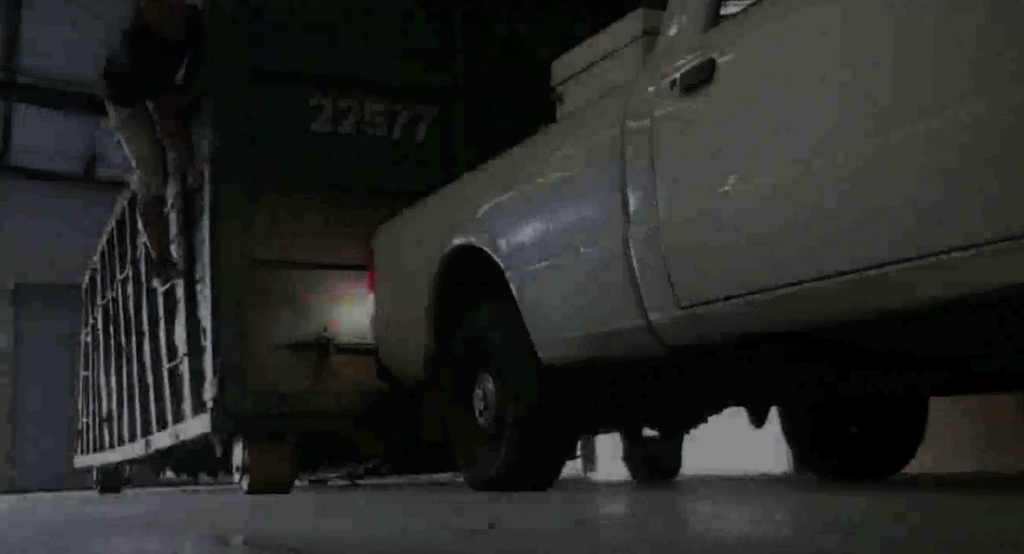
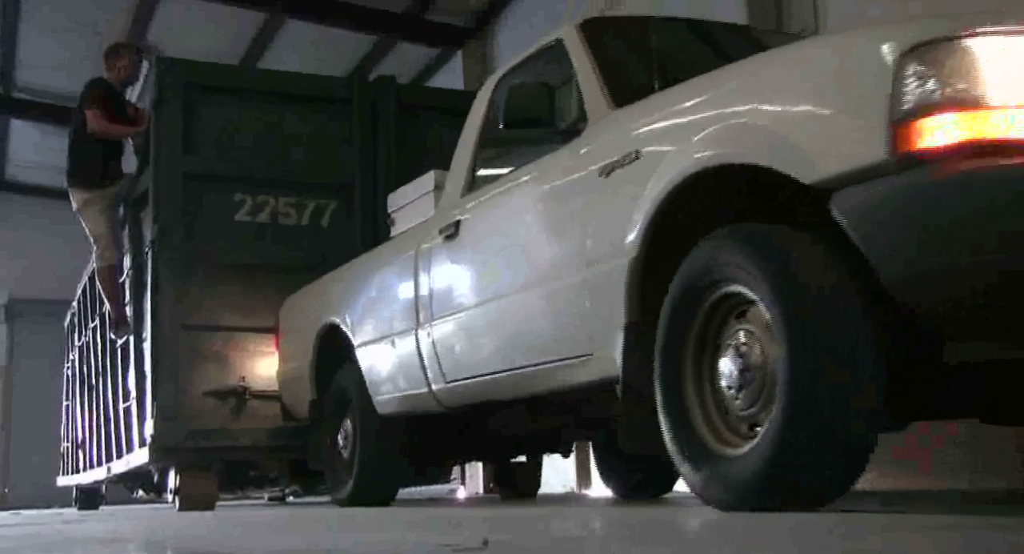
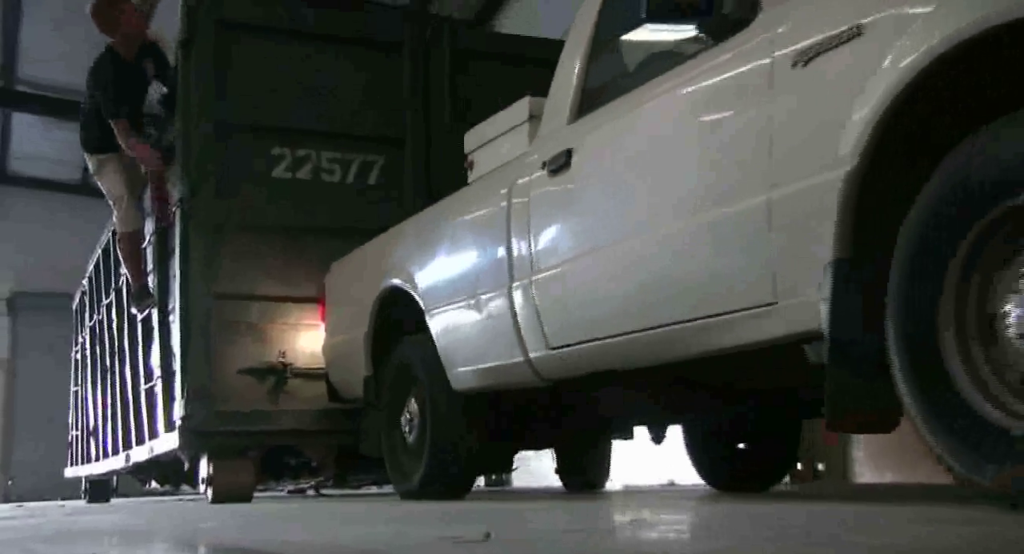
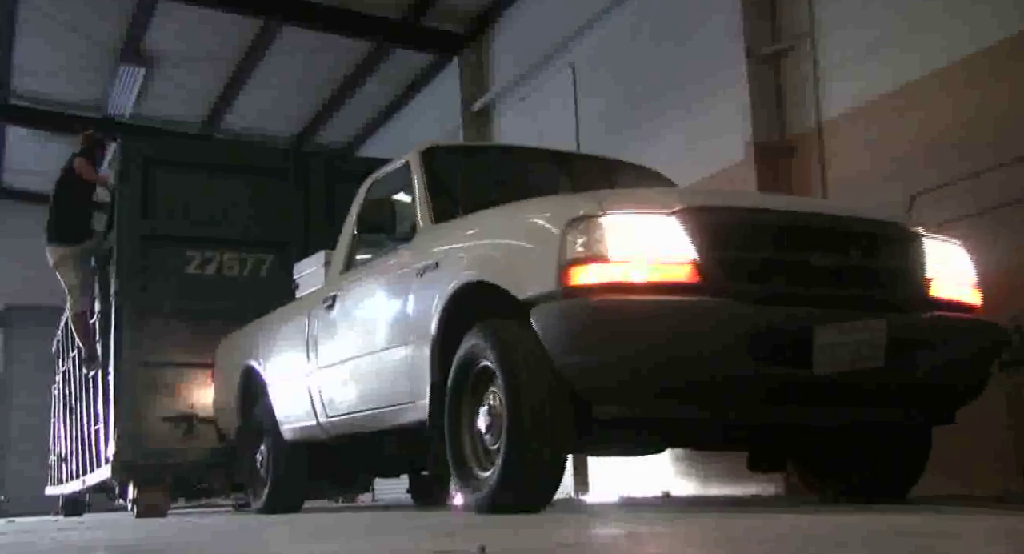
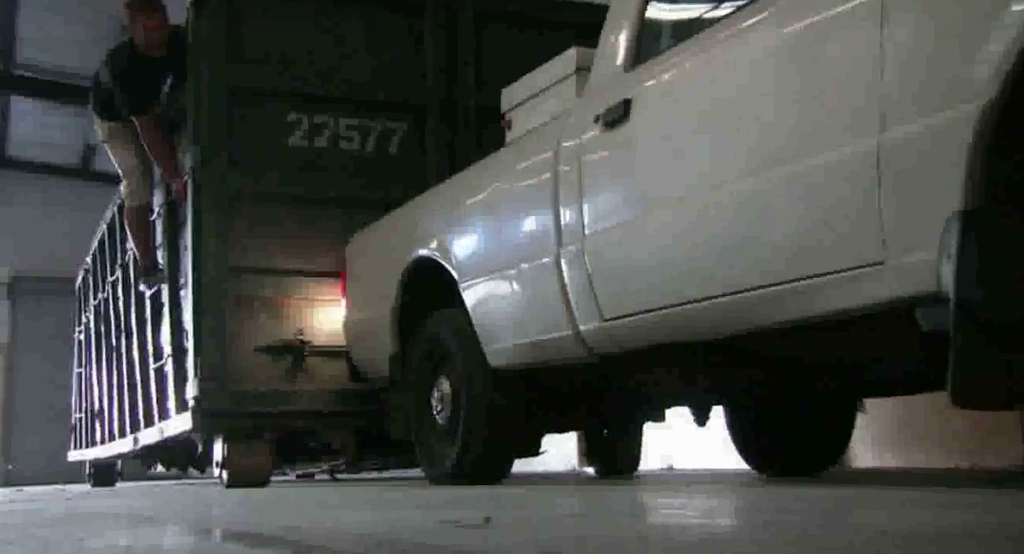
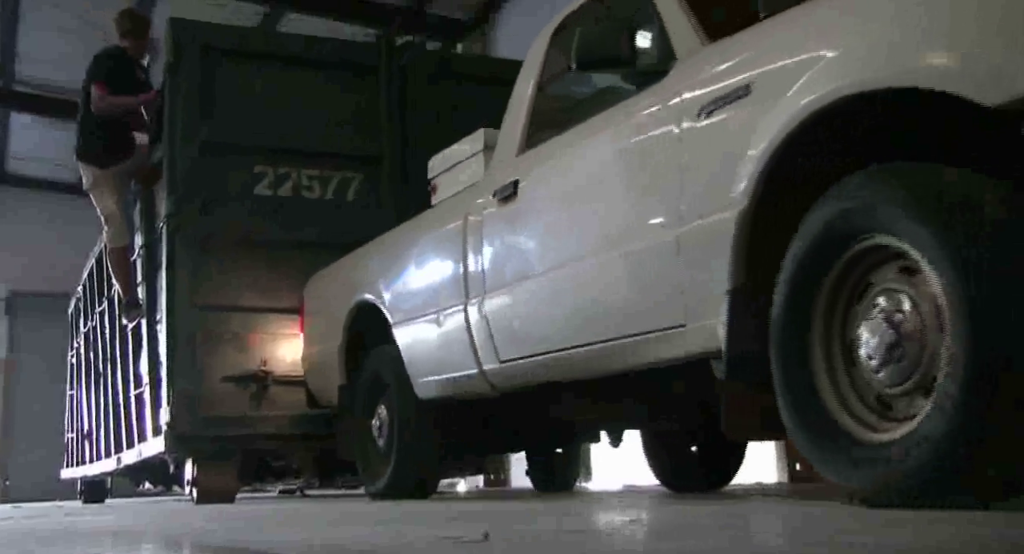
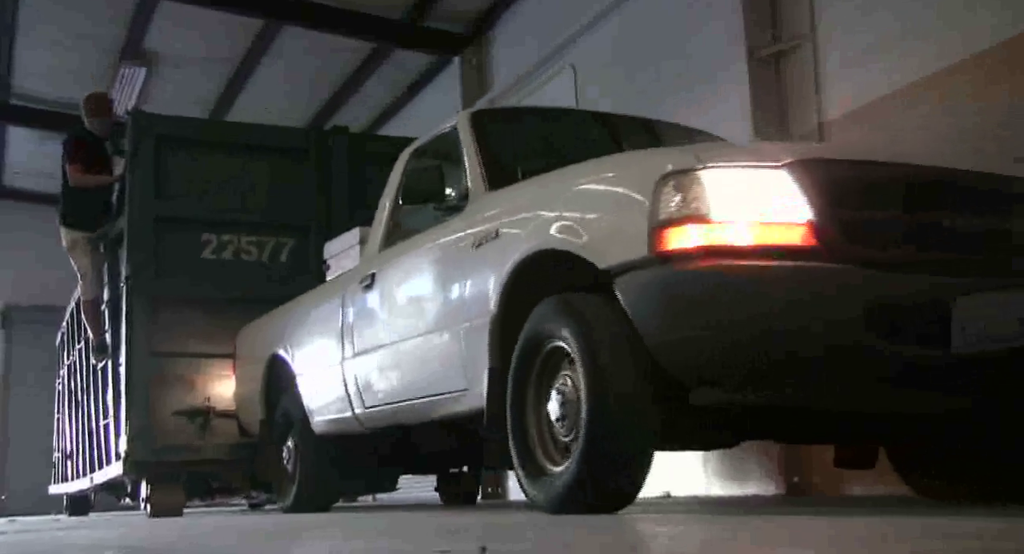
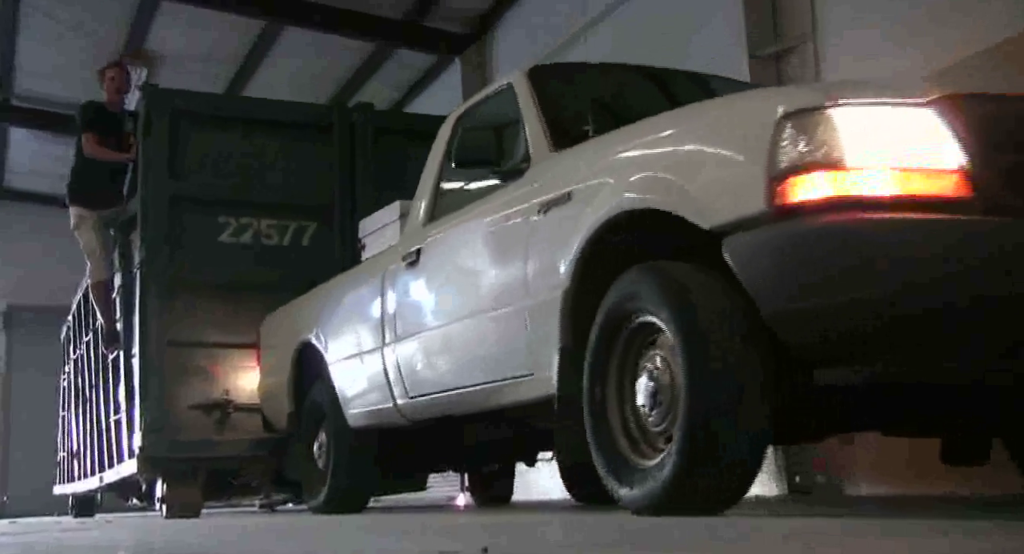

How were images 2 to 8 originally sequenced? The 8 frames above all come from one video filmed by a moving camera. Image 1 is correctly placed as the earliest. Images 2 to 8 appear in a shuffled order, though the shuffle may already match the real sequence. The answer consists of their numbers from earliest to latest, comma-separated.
5, 3, 6, 2, 8, 7, 4
